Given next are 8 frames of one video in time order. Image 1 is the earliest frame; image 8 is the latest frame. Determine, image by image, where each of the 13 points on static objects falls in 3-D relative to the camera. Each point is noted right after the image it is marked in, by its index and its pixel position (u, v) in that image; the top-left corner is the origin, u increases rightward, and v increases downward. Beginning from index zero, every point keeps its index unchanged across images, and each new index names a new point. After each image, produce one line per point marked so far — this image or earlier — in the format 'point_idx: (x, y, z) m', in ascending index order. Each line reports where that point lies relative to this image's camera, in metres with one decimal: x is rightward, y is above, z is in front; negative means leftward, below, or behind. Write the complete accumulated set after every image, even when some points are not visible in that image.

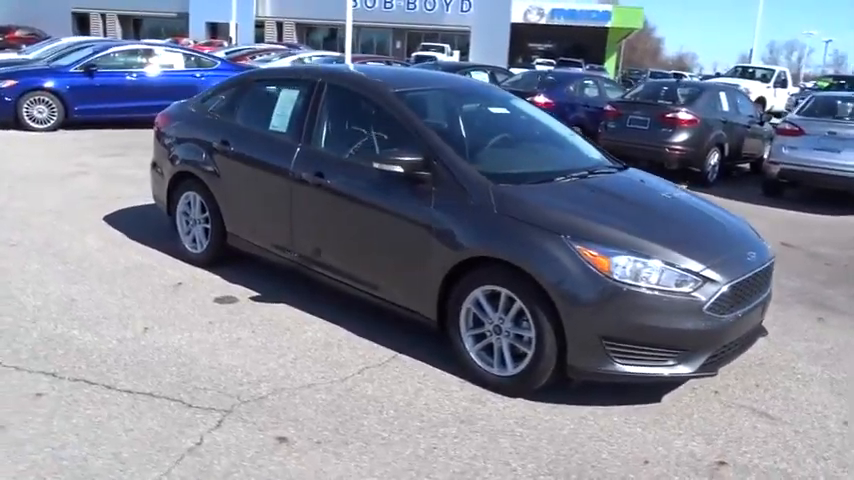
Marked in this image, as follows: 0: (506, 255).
0: (+0.5, -0.1, +4.5) m
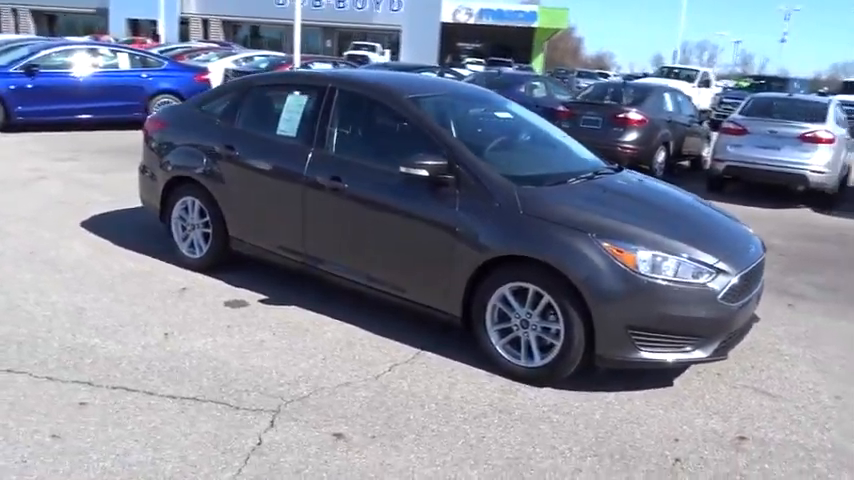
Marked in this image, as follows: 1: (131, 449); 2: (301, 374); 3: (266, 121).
0: (+0.7, -0.1, +4.8) m
1: (-1.6, -1.1, +3.9) m
2: (-0.9, -0.9, +4.9) m
3: (-1.5, +1.1, +6.4) m
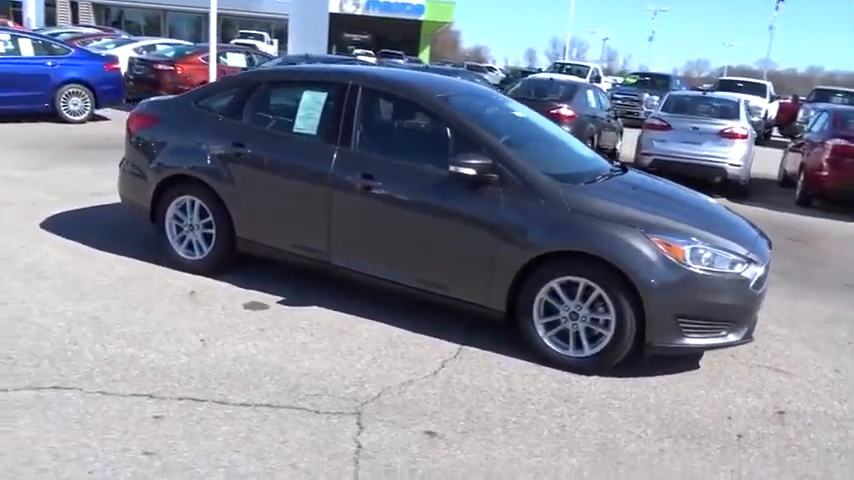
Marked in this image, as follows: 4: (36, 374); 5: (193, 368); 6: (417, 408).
0: (+1.1, -0.1, +5.1) m
1: (-1.0, -1.2, +3.7) m
2: (-0.4, -0.9, +4.9) m
3: (-1.3, +1.1, +6.2) m
4: (-2.5, -0.9, +4.5) m
5: (-1.6, -0.9, +4.8) m
6: (-0.1, -1.1, +4.5) m
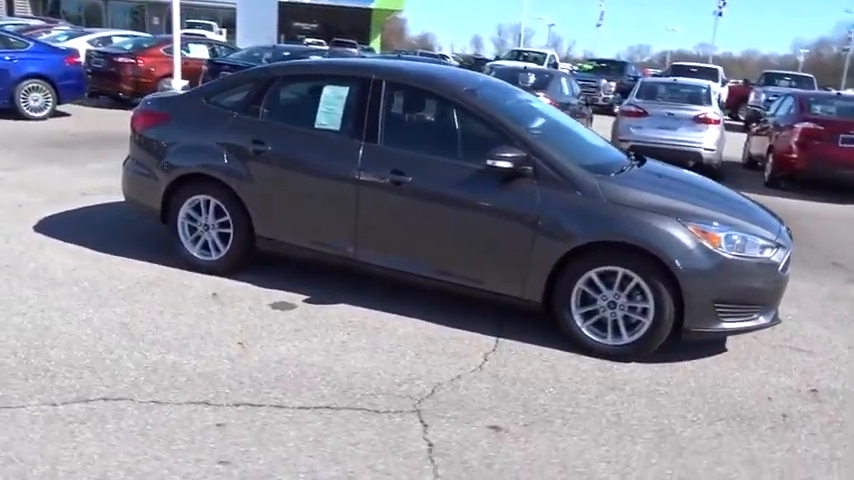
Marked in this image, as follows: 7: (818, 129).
0: (+1.4, 0.0, +5.1) m
1: (-0.6, -1.2, +3.7) m
2: (-0.1, -0.9, +4.9) m
3: (-1.1, +1.1, +6.1) m
4: (-2.1, -0.9, +4.4) m
5: (-1.2, -0.9, +4.7) m
6: (+0.3, -1.0, +4.5) m
7: (+7.9, +2.3, +14.2) m
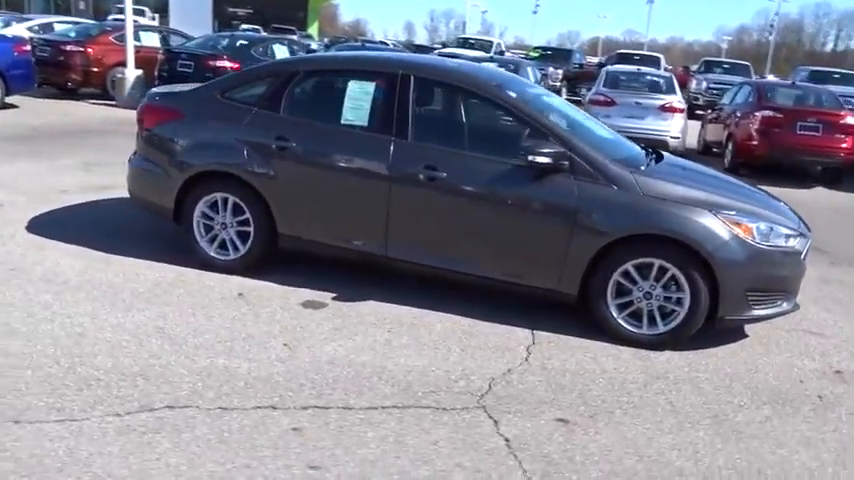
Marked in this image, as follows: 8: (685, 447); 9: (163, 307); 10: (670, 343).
0: (+1.7, +0.1, +5.3) m
1: (-0.1, -1.2, +3.7) m
2: (+0.2, -0.9, +4.9) m
3: (-0.9, +1.1, +6.0) m
4: (-1.7, -0.9, +4.2) m
5: (-0.9, -0.9, +4.6) m
6: (+0.7, -1.0, +4.6) m
7: (+7.4, +2.6, +14.9) m
8: (+1.5, -1.2, +4.1) m
9: (-2.1, -0.5, +5.6) m
10: (+1.9, -0.8, +5.4) m
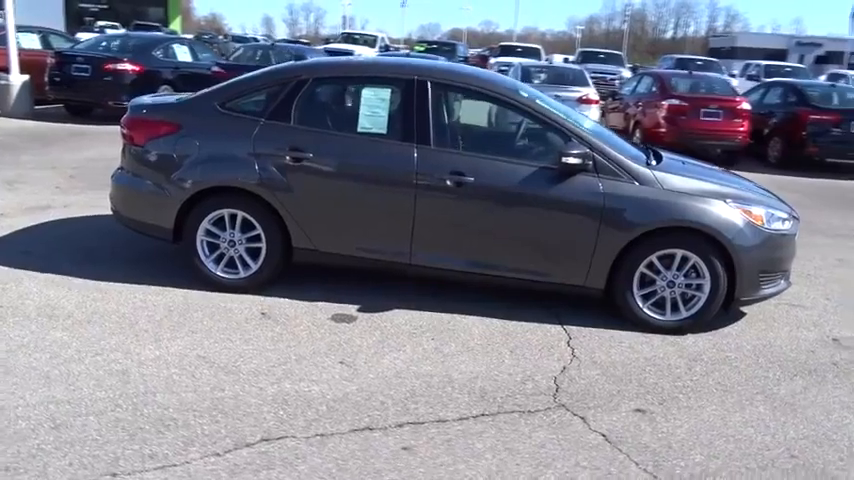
0: (+2.0, +0.1, +5.6) m
1: (+0.5, -1.2, +3.8) m
2: (+0.7, -0.9, +5.0) m
3: (-0.8, +1.0, +5.9) m
4: (-1.1, -1.1, +4.0) m
5: (-0.4, -1.0, +4.6) m
6: (+1.2, -1.0, +4.8) m
7: (+5.8, +3.1, +16.0) m
8: (+2.1, -1.2, +4.5) m
9: (-1.7, -0.7, +5.3) m
10: (+2.2, -0.7, +5.8) m
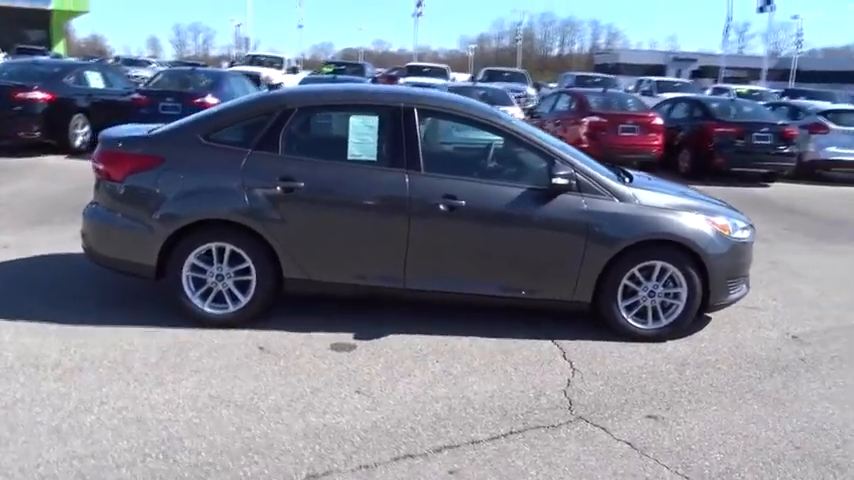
0: (+2.0, 0.0, +6.0) m
1: (+0.8, -1.4, +3.9) m
2: (+0.8, -1.1, +5.2) m
3: (-0.9, +0.8, +5.9) m
4: (-0.9, -1.3, +3.9) m
5: (-0.2, -1.2, +4.6) m
6: (+1.3, -1.1, +5.0) m
7: (+4.2, +2.8, +16.8) m
8: (+2.2, -1.2, +4.8) m
9: (-1.7, -1.0, +5.1) m
10: (+2.1, -0.8, +6.2) m
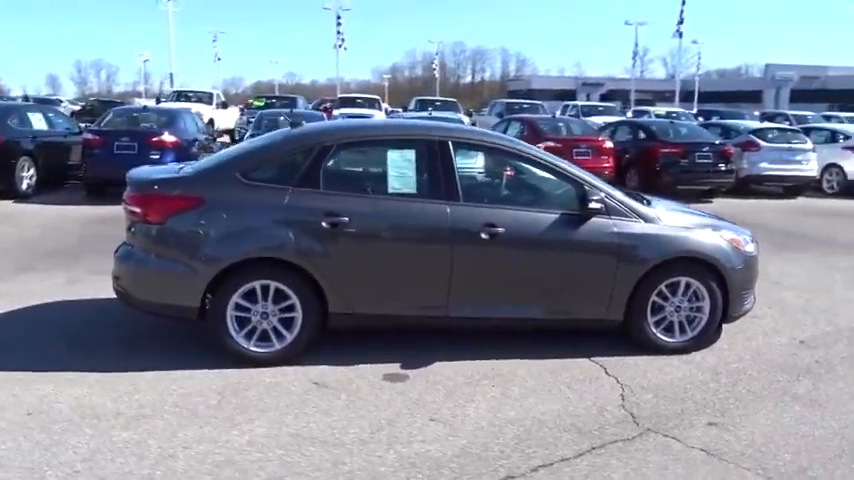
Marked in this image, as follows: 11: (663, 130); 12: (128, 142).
0: (+2.3, -0.1, +6.4) m
1: (+1.5, -1.5, +4.2) m
2: (+1.3, -1.2, +5.4) m
3: (-0.5, +0.5, +6.0) m
4: (-0.2, -1.5, +4.0) m
5: (+0.4, -1.4, +4.7) m
6: (+1.8, -1.3, +5.3) m
7: (+3.2, +2.3, +17.5) m
8: (+2.8, -1.3, +5.2) m
9: (-1.2, -1.2, +5.1) m
10: (+2.5, -1.0, +6.6) m
11: (+6.4, +3.0, +19.0) m
12: (-6.6, +2.2, +15.7) m
